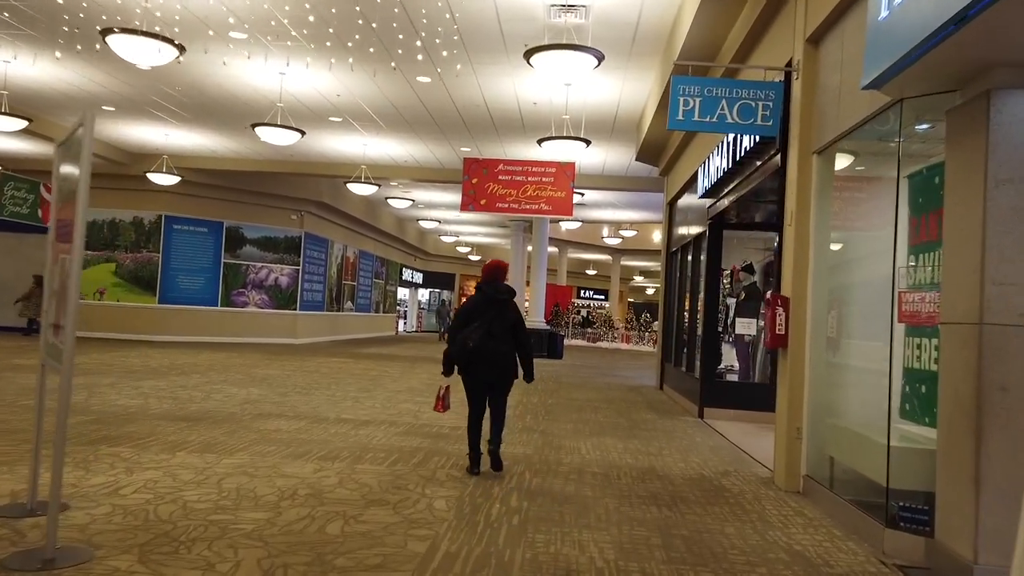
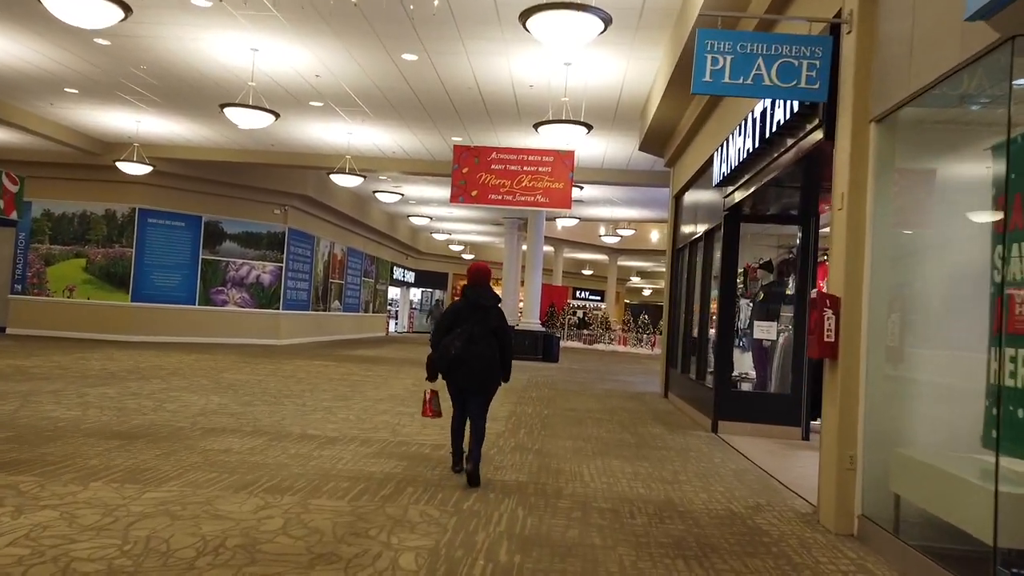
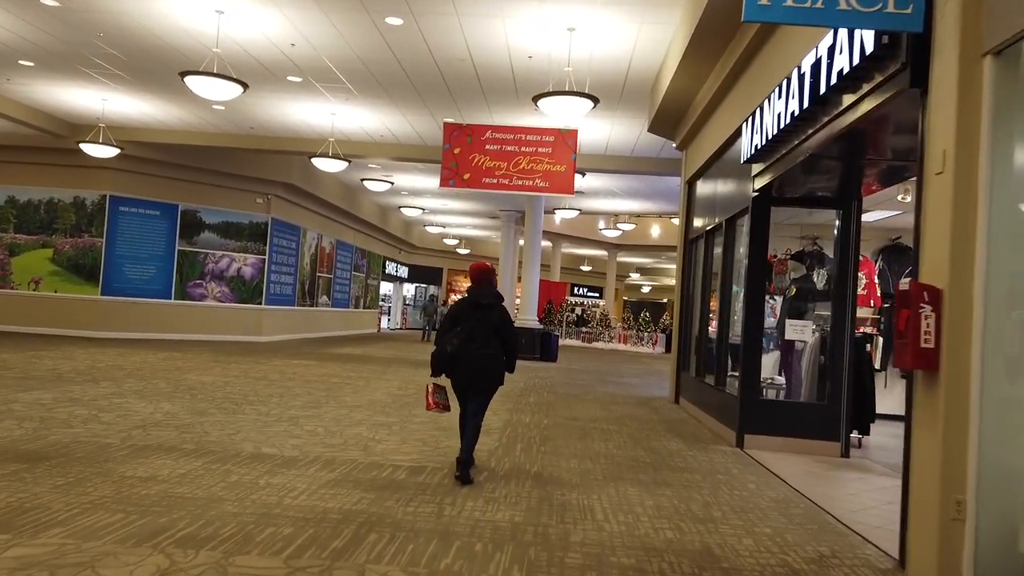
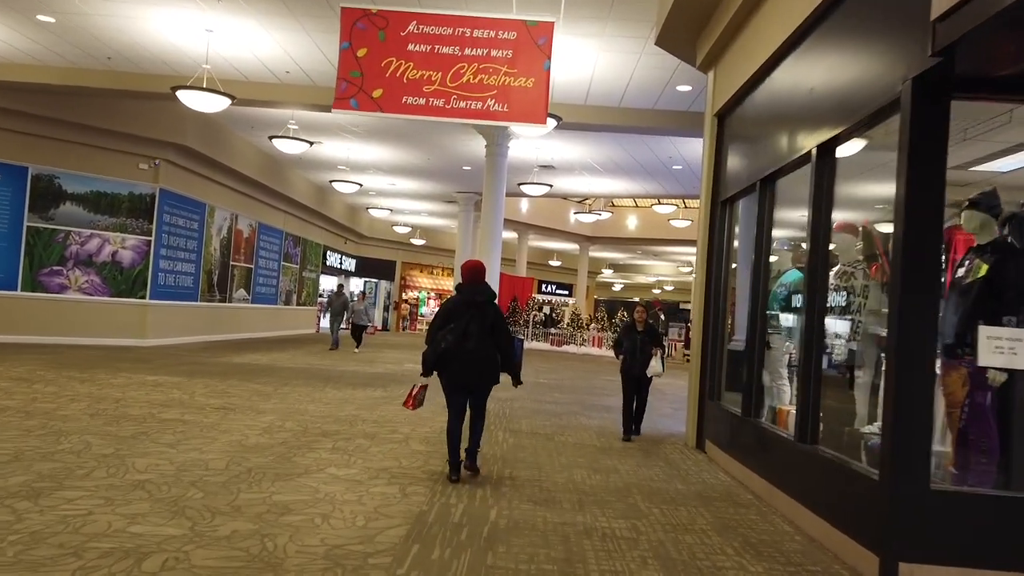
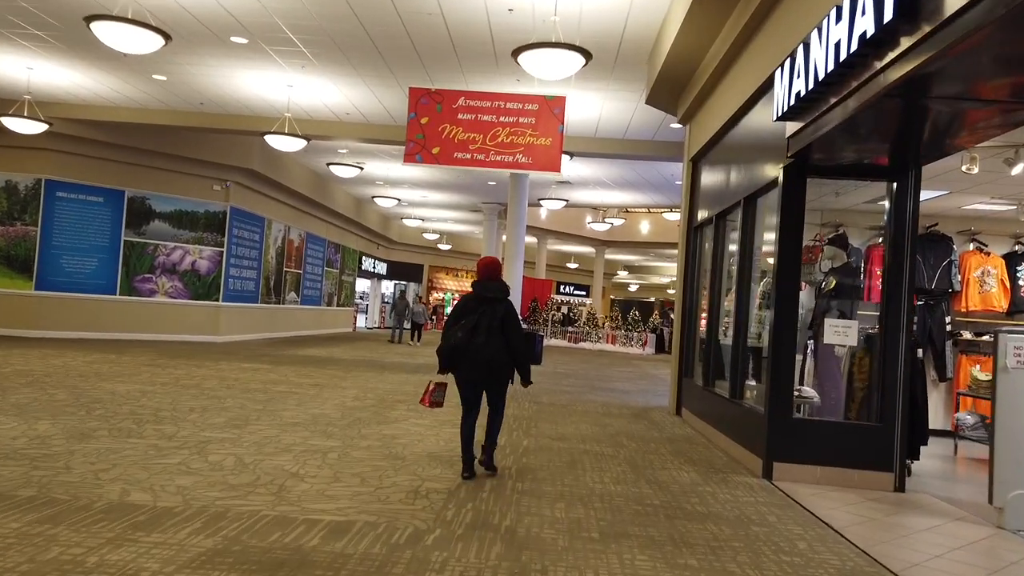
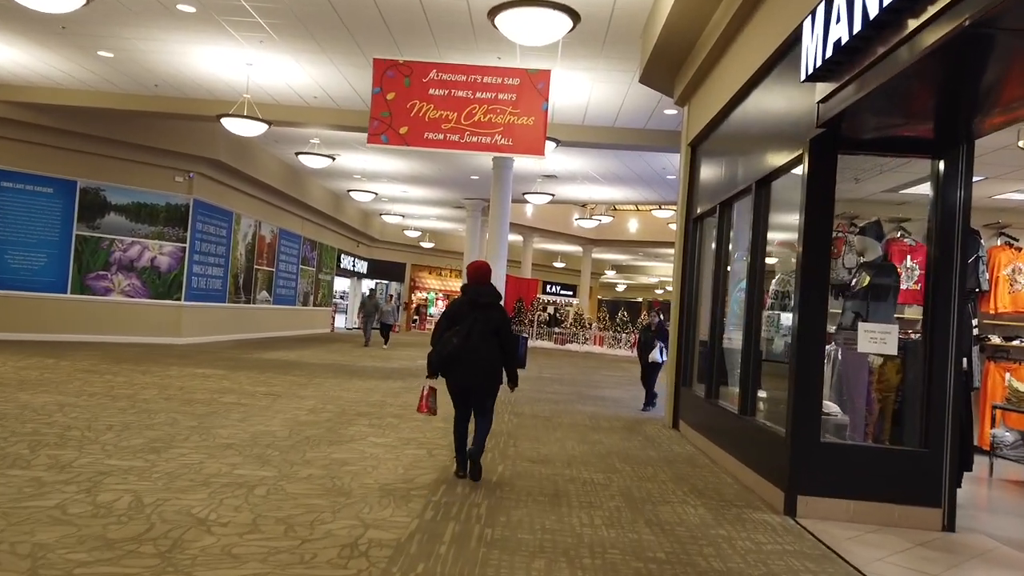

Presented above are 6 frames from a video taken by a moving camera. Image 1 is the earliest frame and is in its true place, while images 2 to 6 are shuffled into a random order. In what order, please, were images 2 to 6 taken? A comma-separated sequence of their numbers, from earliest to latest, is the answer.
2, 3, 5, 6, 4
